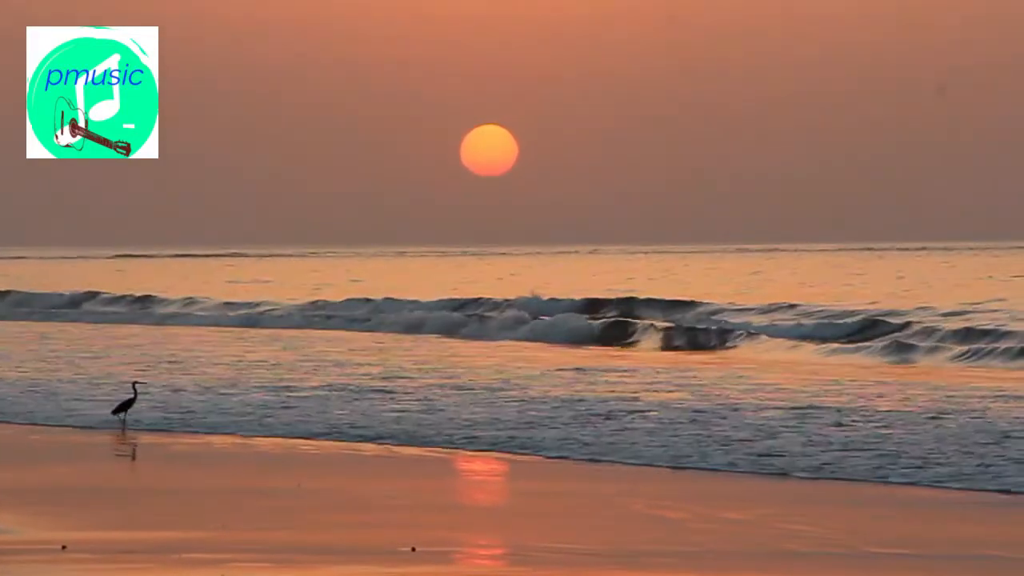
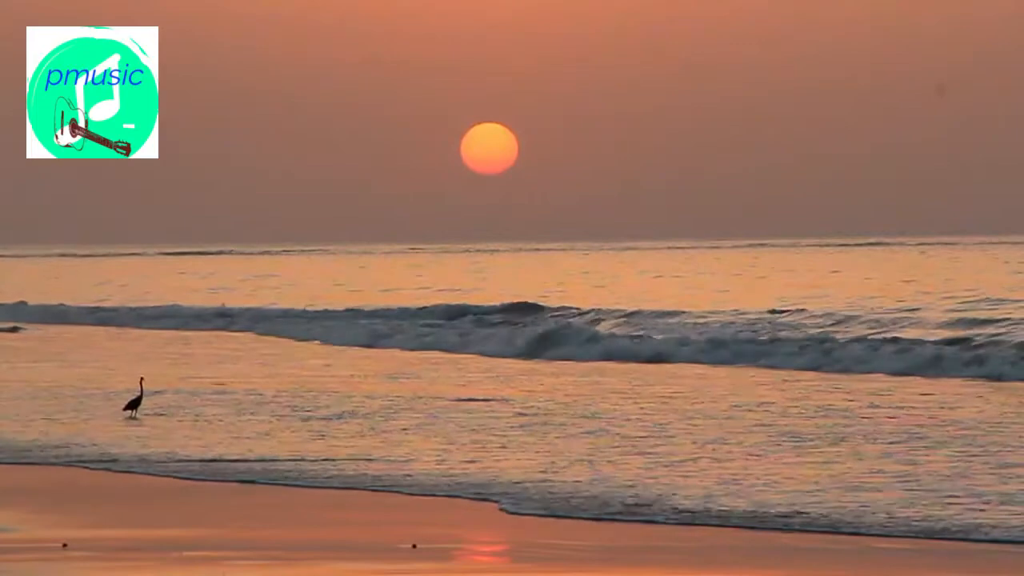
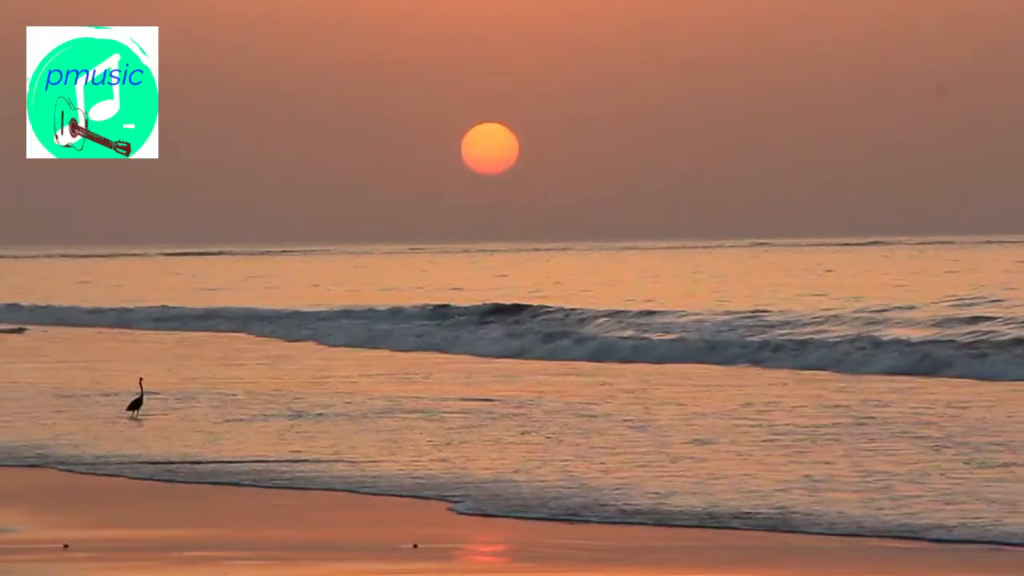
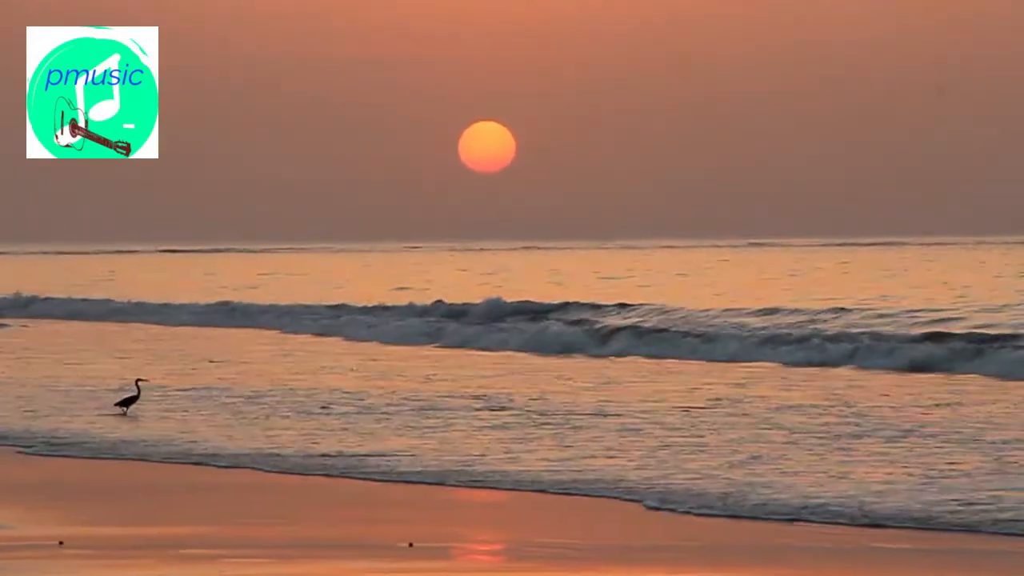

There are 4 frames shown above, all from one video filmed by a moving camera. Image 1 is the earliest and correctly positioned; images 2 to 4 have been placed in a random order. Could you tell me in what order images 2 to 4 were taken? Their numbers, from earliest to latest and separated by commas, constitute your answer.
4, 2, 3
